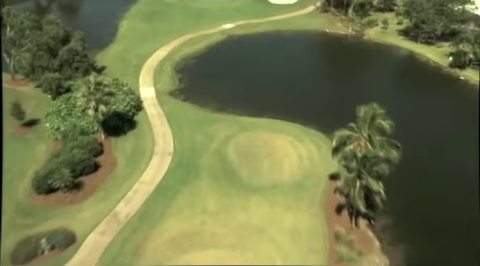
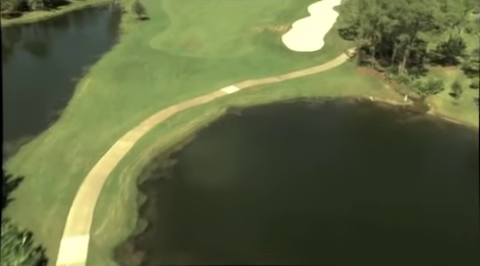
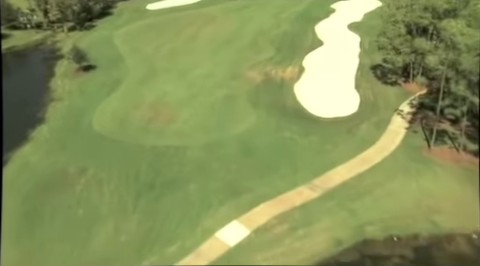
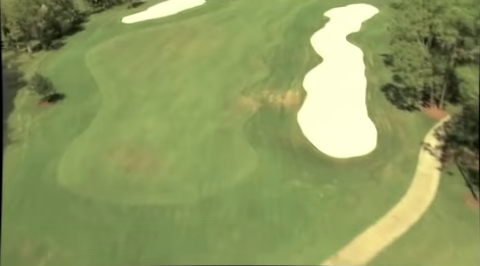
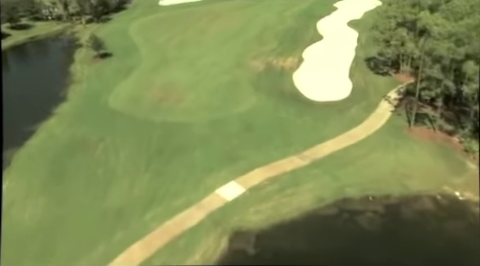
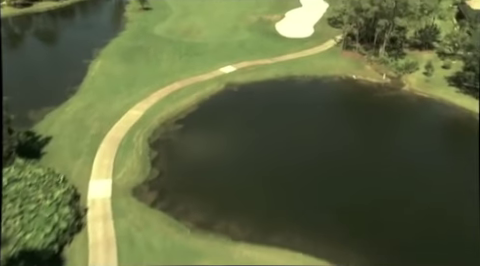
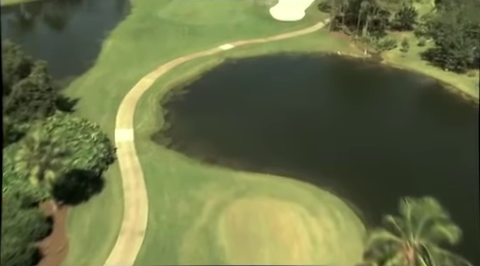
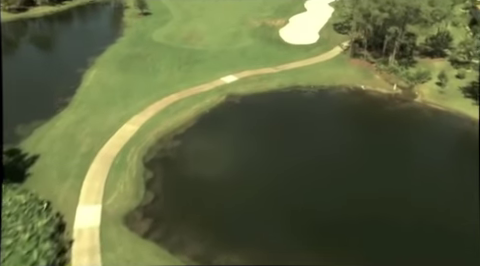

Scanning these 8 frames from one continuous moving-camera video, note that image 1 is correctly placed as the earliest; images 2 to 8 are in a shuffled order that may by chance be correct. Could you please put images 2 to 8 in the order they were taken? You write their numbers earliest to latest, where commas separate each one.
7, 6, 8, 2, 5, 3, 4
